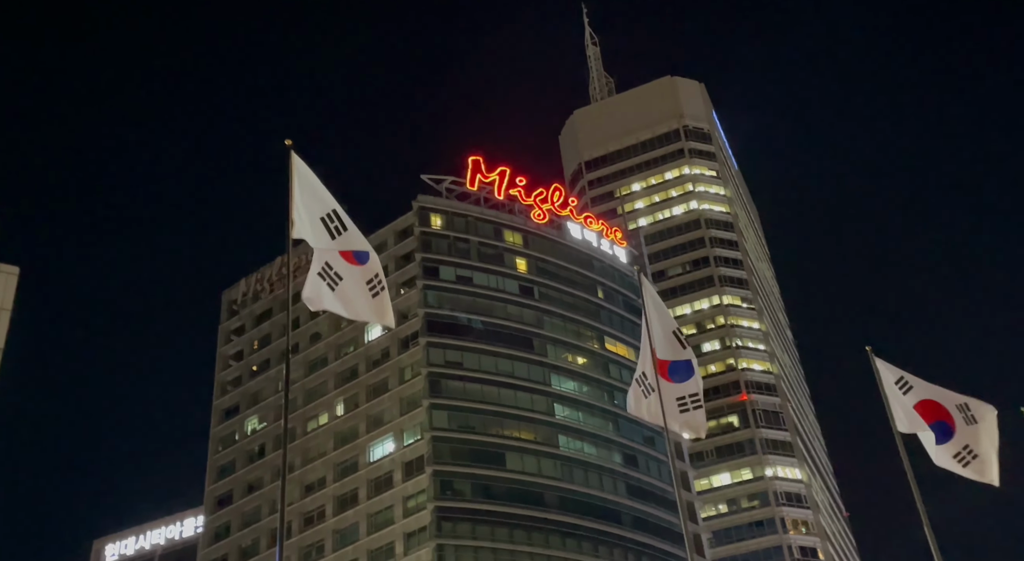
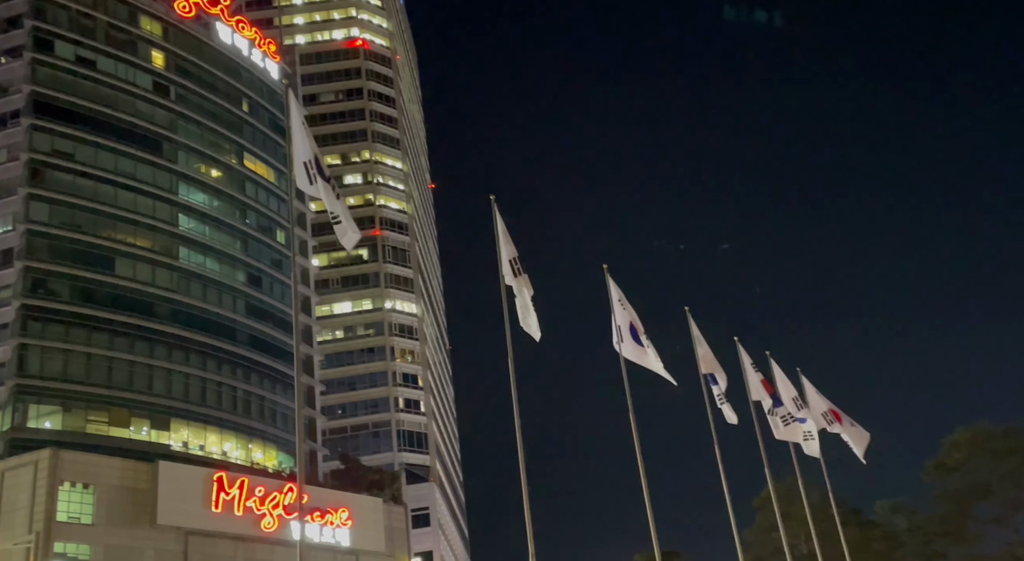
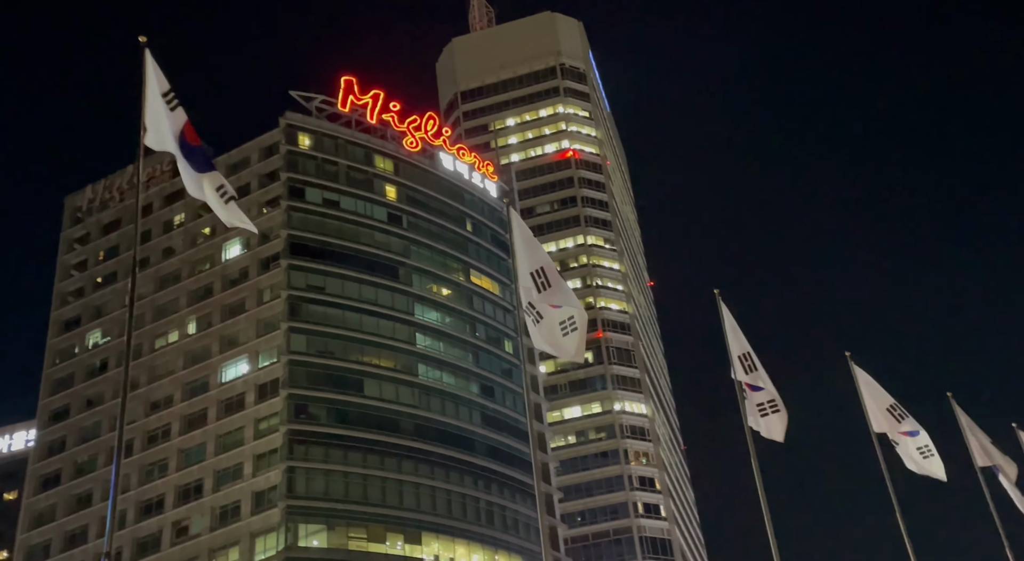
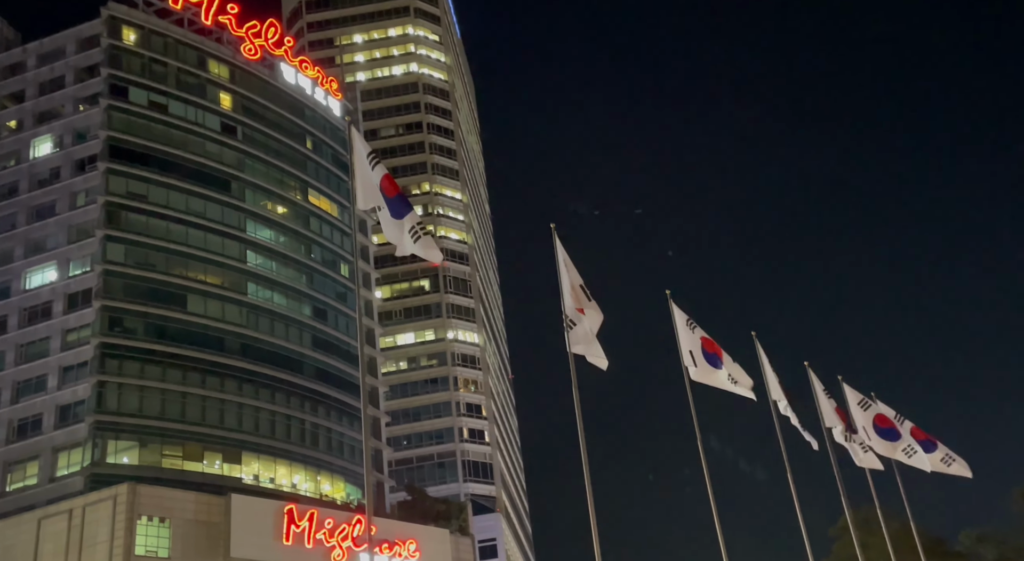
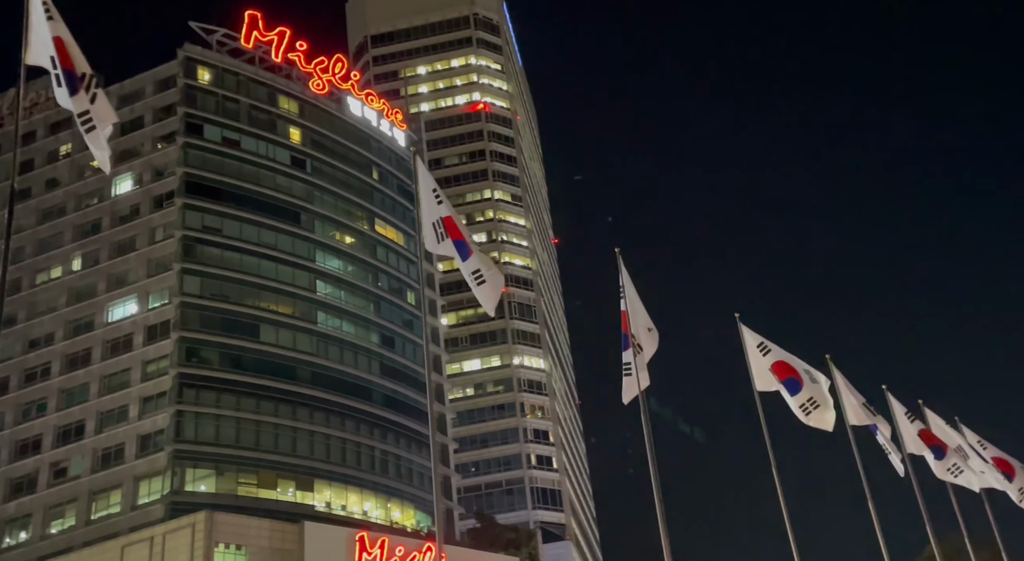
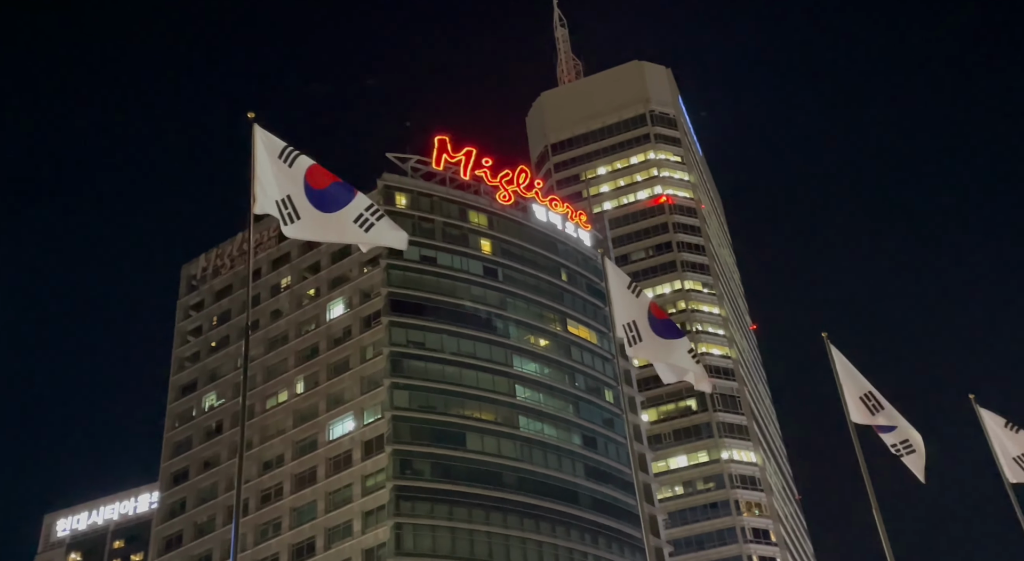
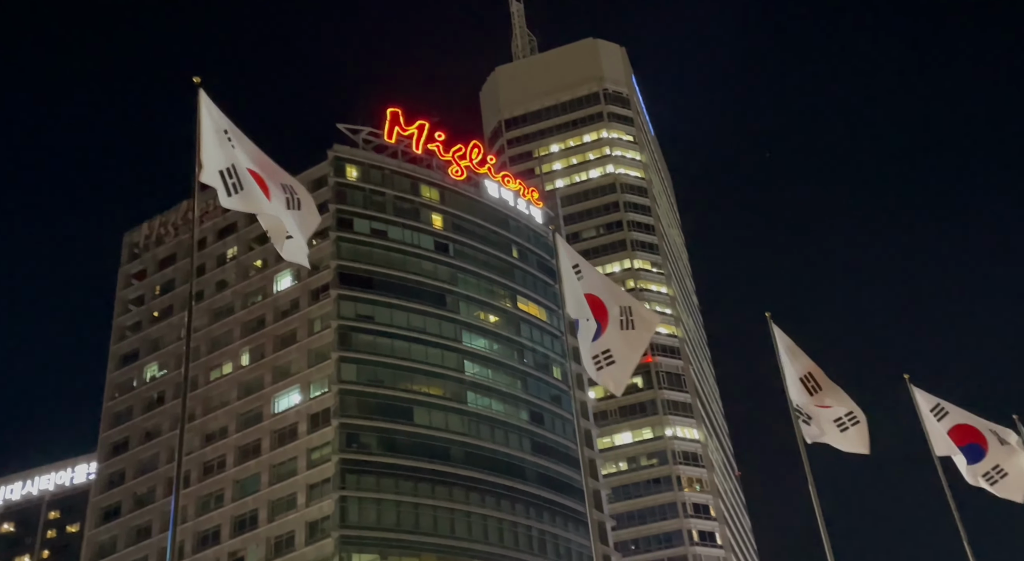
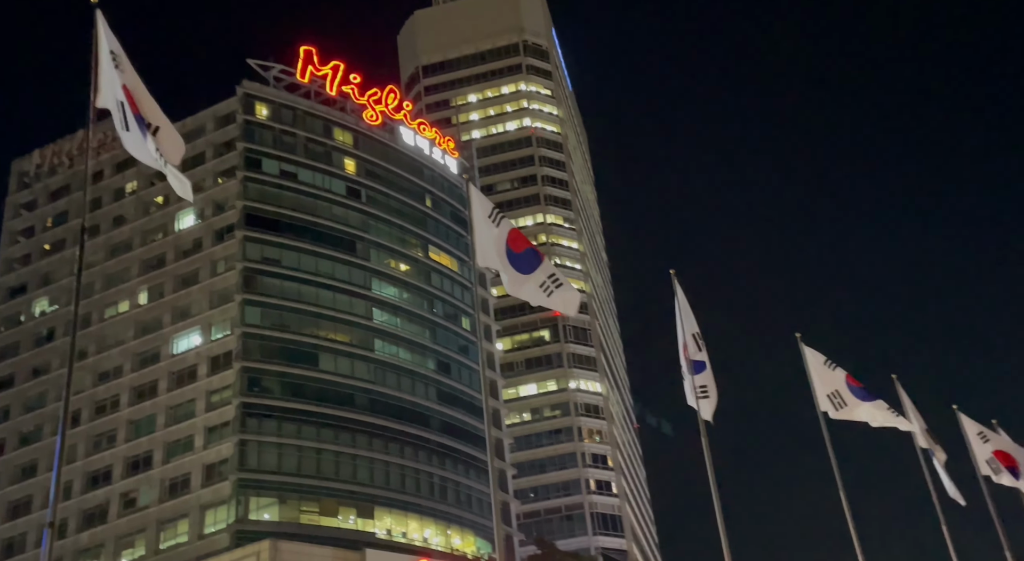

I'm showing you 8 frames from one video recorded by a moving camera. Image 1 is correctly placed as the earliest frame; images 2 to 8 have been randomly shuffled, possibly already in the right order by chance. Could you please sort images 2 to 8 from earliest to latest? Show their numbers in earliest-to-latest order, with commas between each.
6, 7, 3, 8, 5, 4, 2
